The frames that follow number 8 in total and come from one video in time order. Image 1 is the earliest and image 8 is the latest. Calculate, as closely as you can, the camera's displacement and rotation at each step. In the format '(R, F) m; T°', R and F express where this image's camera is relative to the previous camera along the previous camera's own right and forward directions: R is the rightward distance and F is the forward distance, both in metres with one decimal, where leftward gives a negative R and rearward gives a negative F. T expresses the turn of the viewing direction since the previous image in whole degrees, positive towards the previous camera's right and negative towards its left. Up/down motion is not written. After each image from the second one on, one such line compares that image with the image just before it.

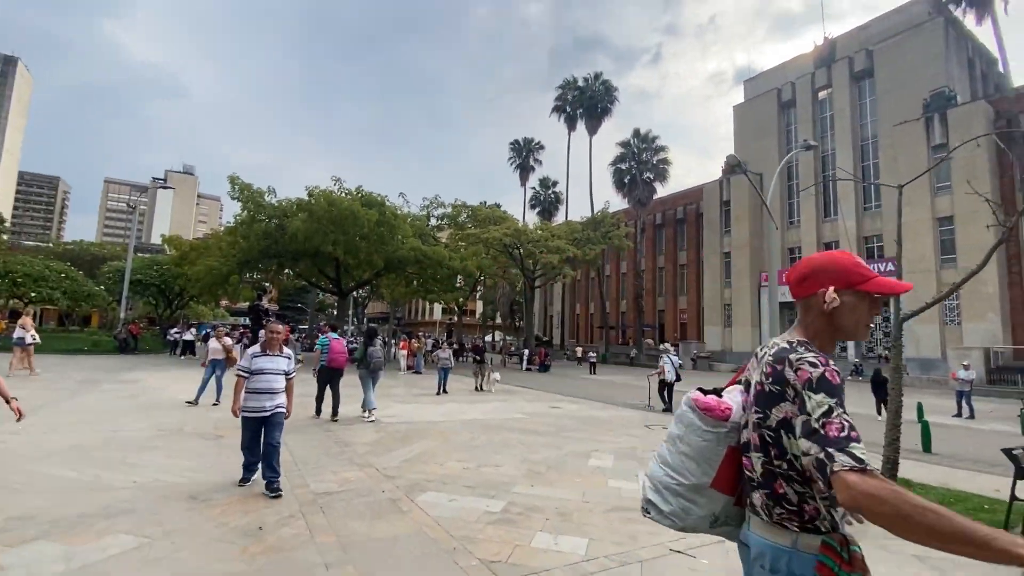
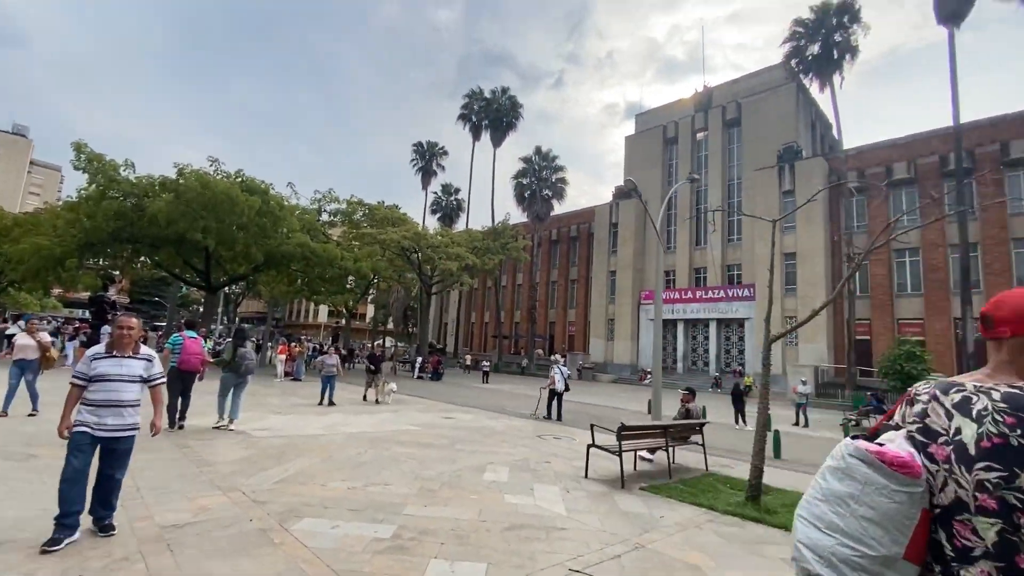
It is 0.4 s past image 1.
(-0.1, +0.3) m; +12°
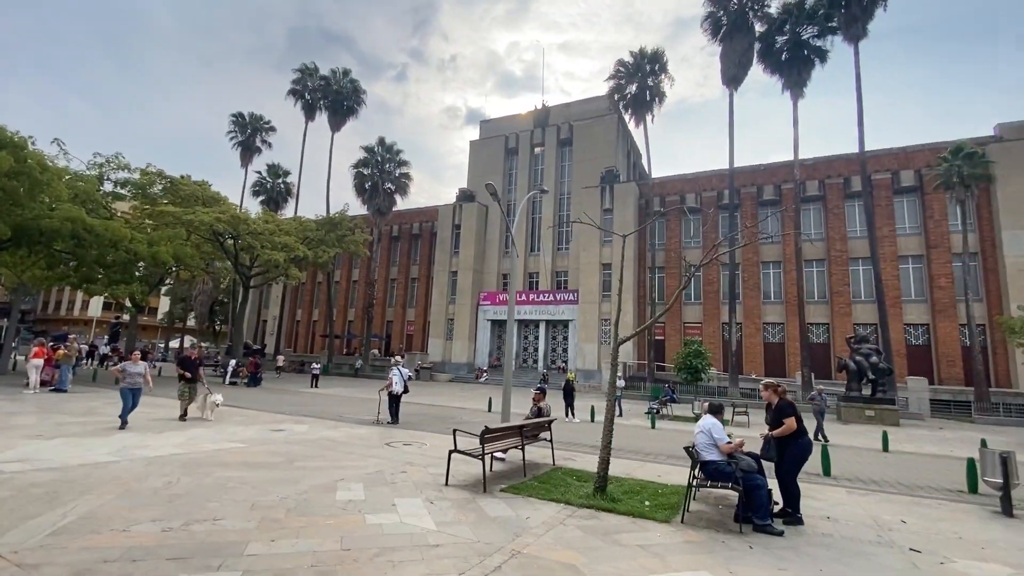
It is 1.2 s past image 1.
(-0.4, +0.4) m; +19°
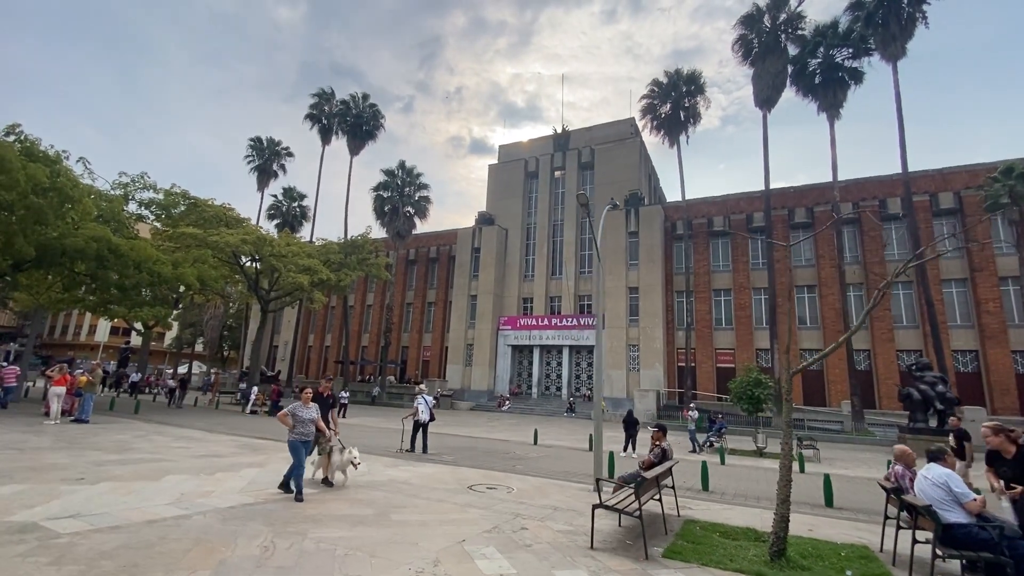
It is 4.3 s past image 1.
(-1.6, +1.1) m; 0°
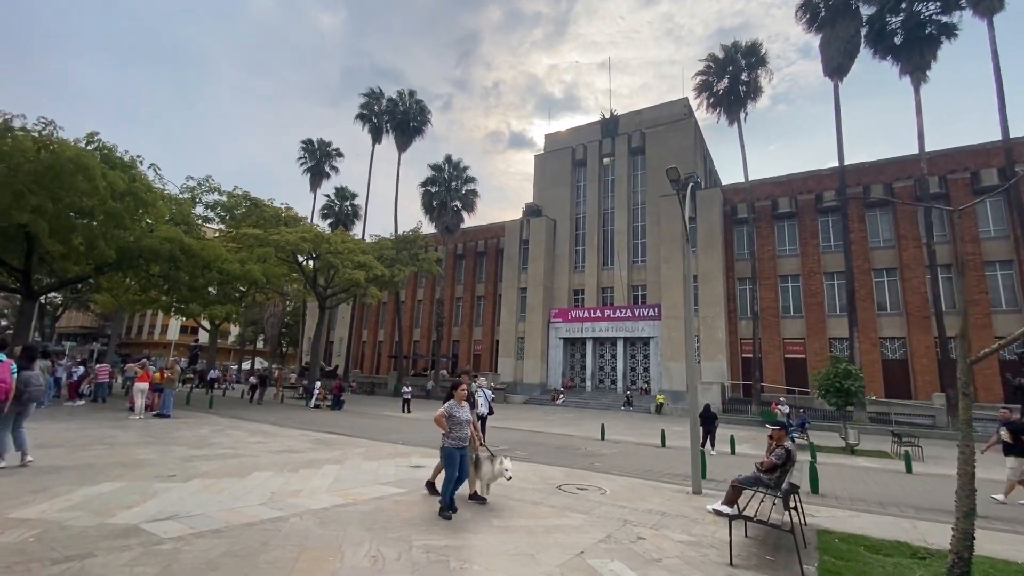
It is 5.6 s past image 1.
(-0.7, +0.6) m; -5°
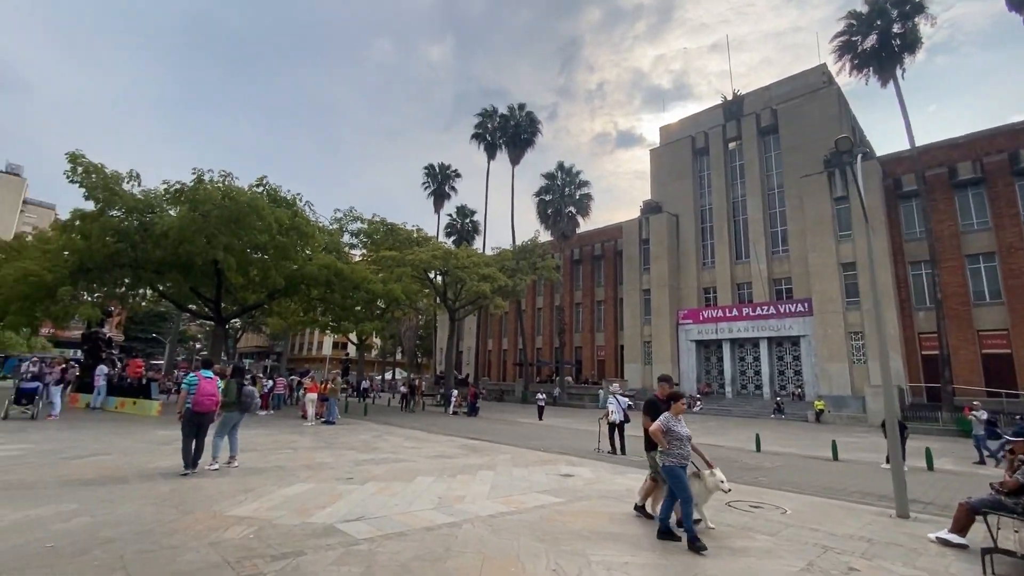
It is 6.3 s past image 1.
(-0.4, +0.1) m; -13°
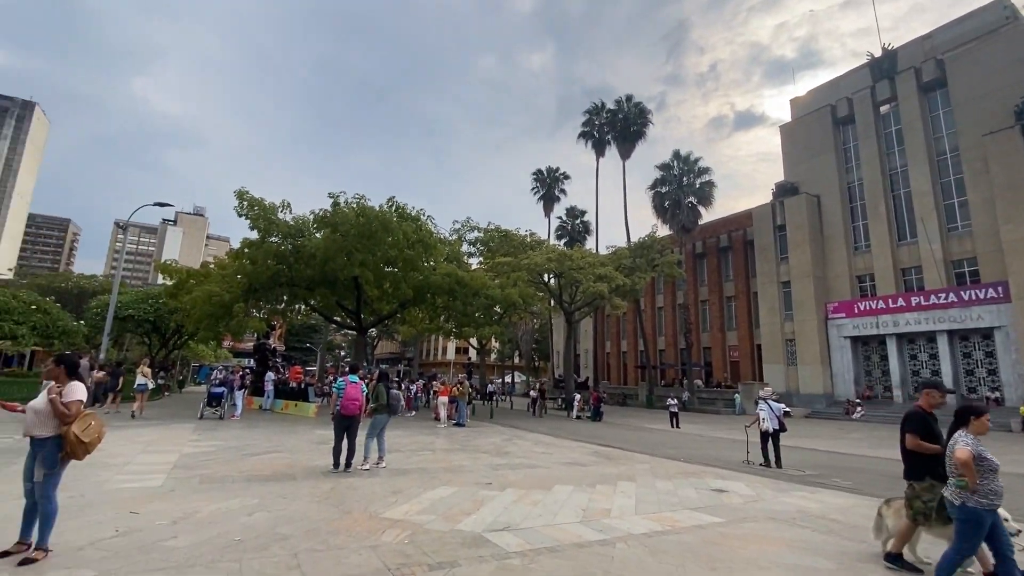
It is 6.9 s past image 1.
(-0.3, +0.3) m; -13°
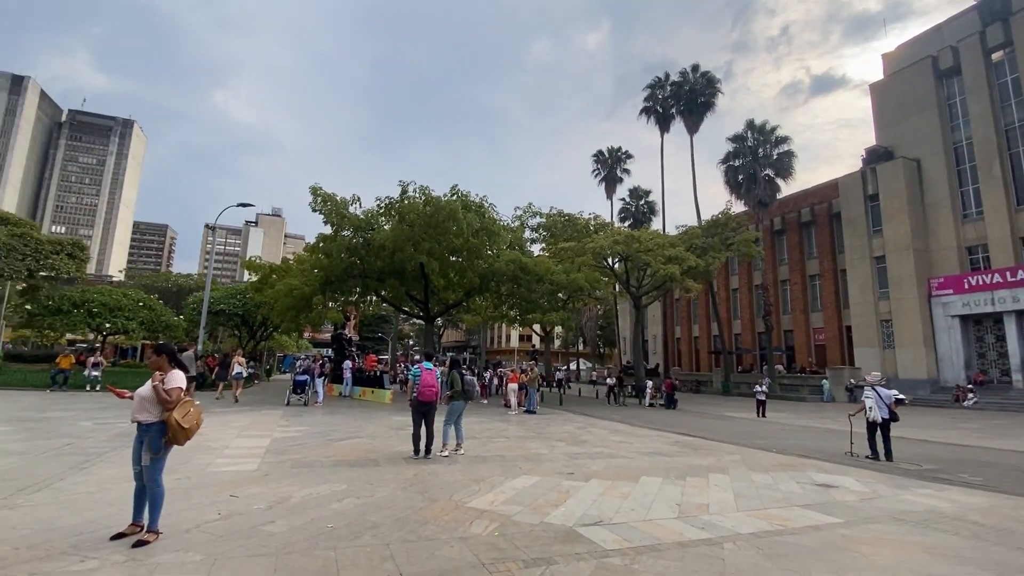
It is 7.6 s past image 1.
(-0.2, +0.3) m; -7°
